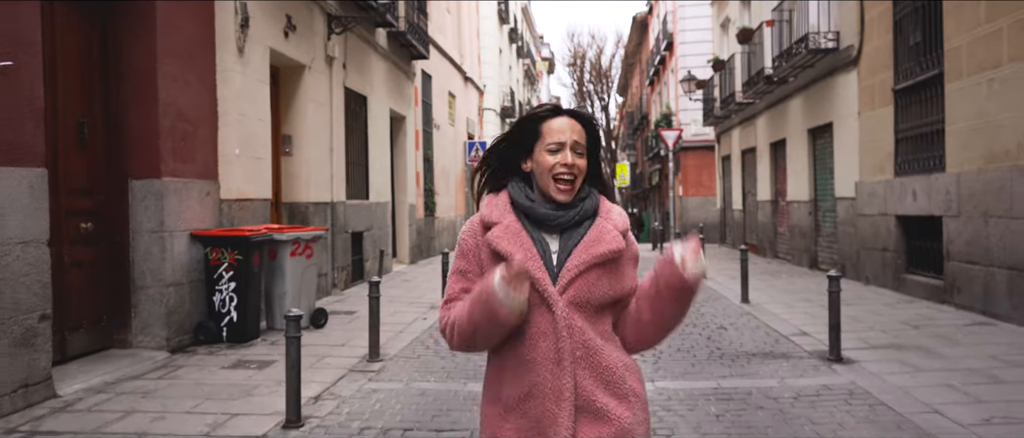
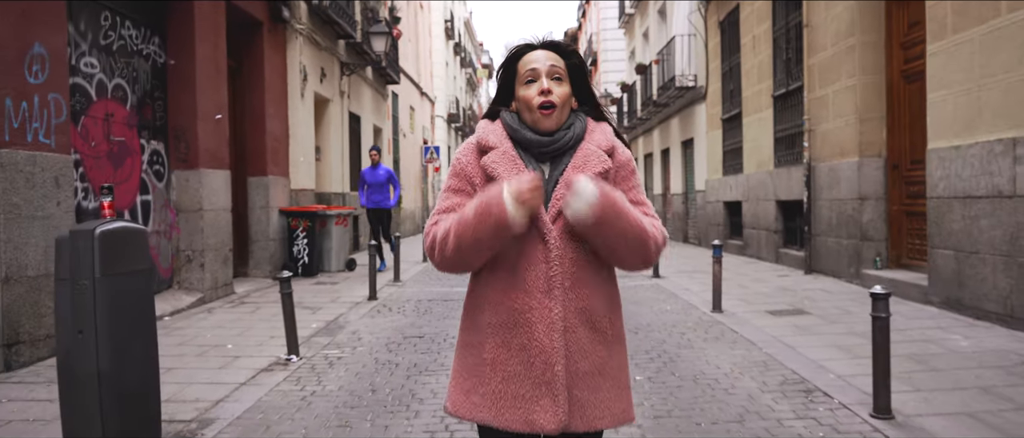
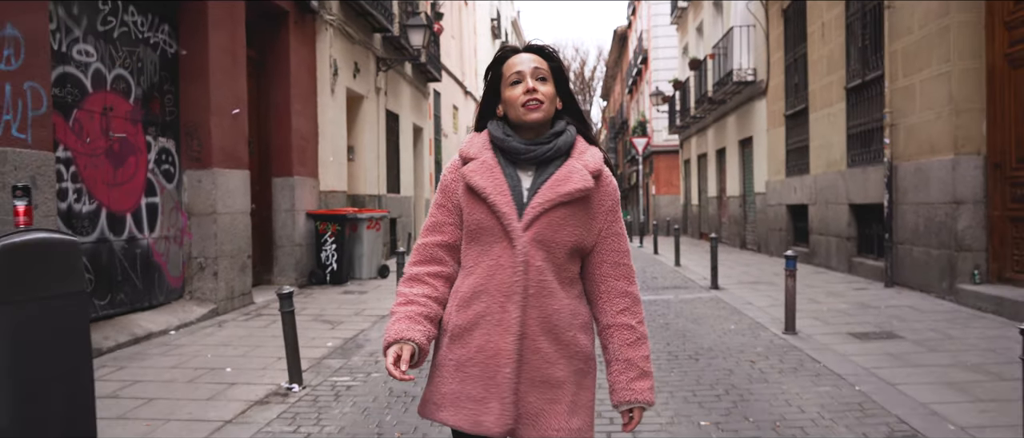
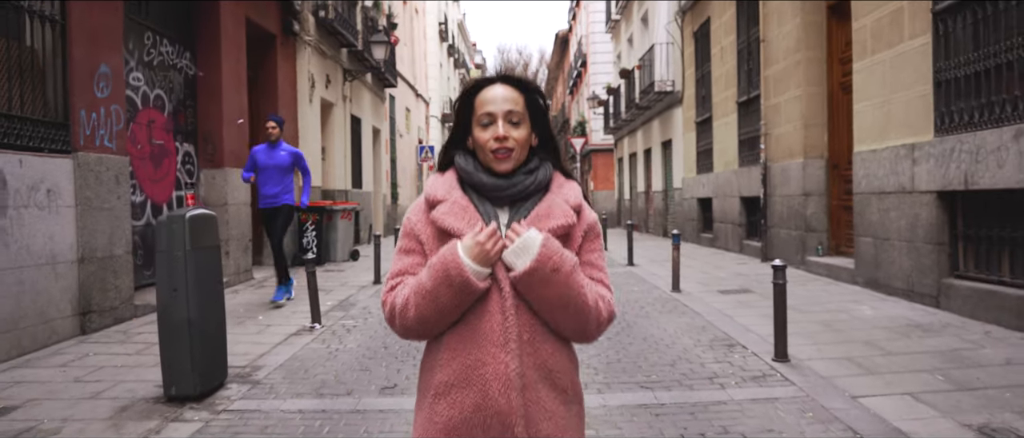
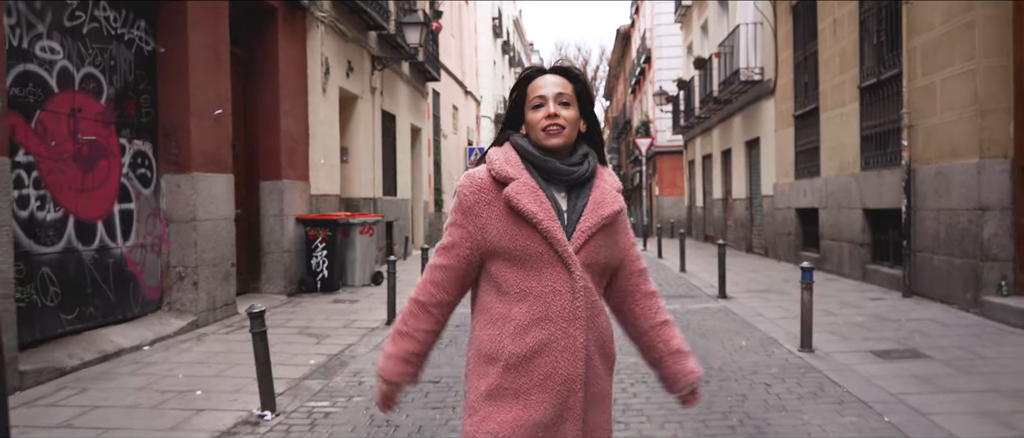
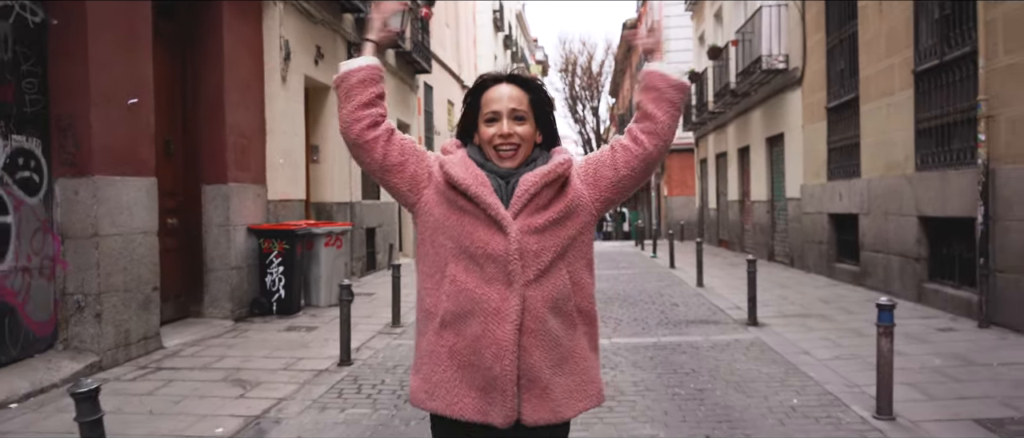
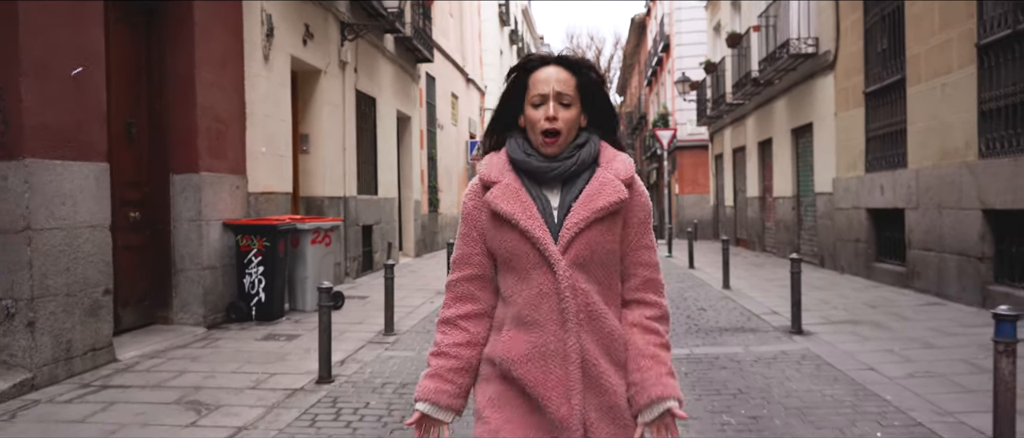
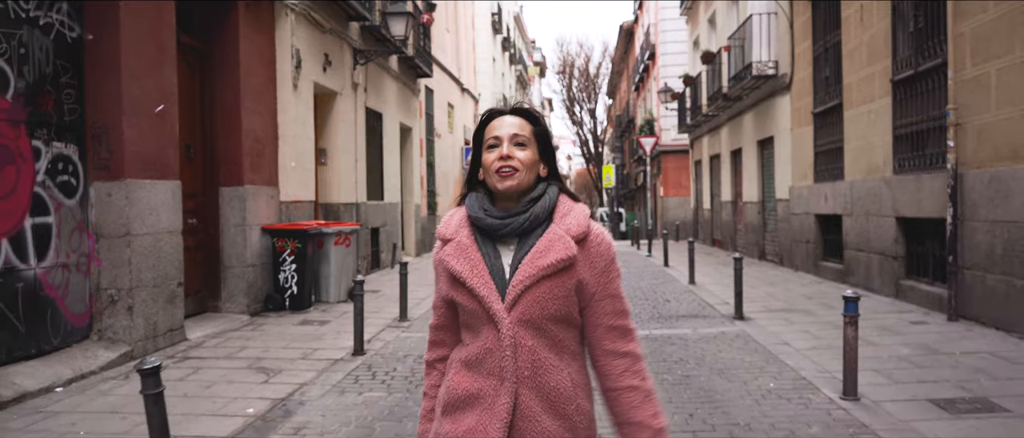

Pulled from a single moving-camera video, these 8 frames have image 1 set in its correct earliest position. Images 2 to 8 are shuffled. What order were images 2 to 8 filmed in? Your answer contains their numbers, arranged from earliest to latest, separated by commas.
7, 6, 8, 5, 3, 2, 4
